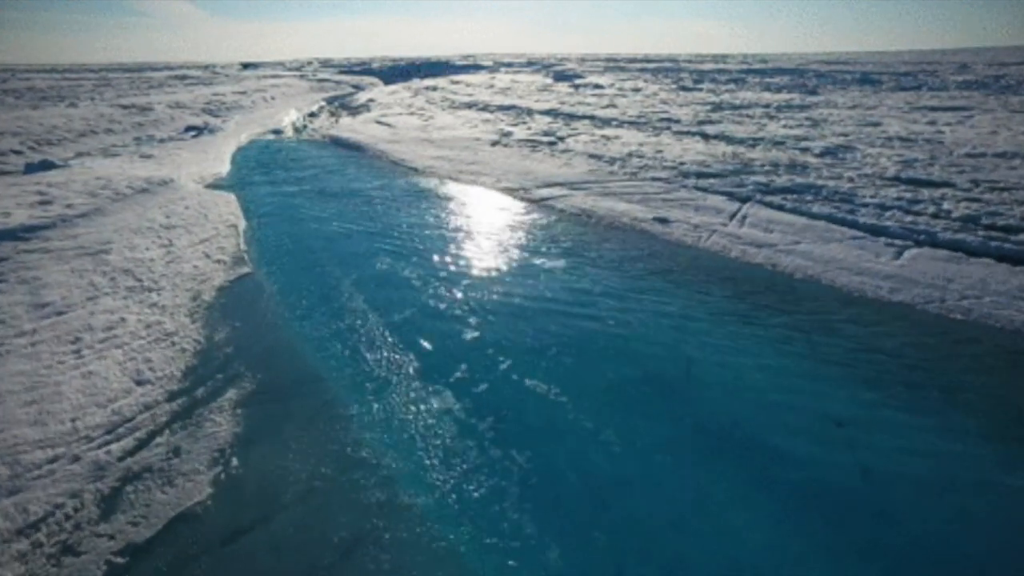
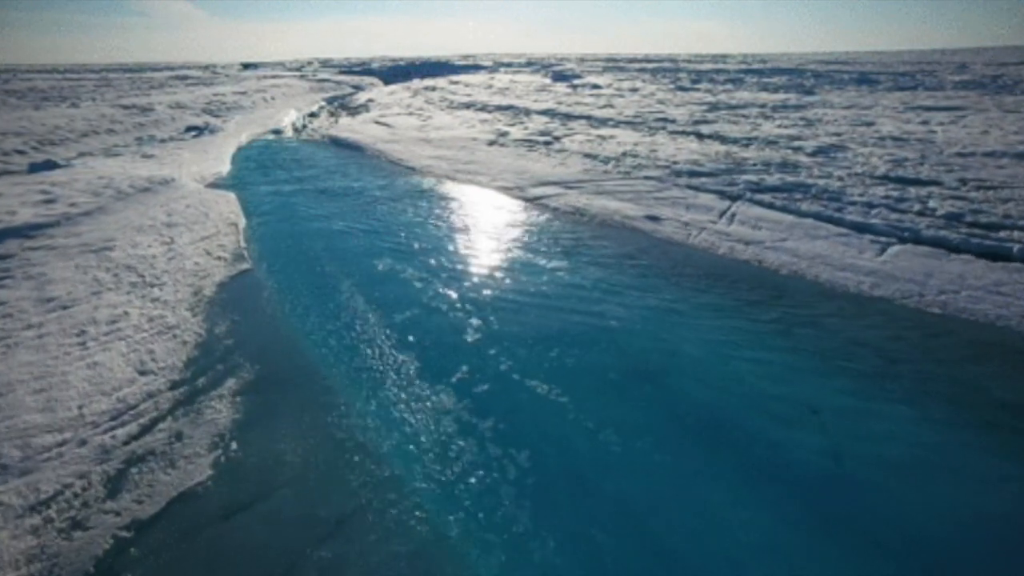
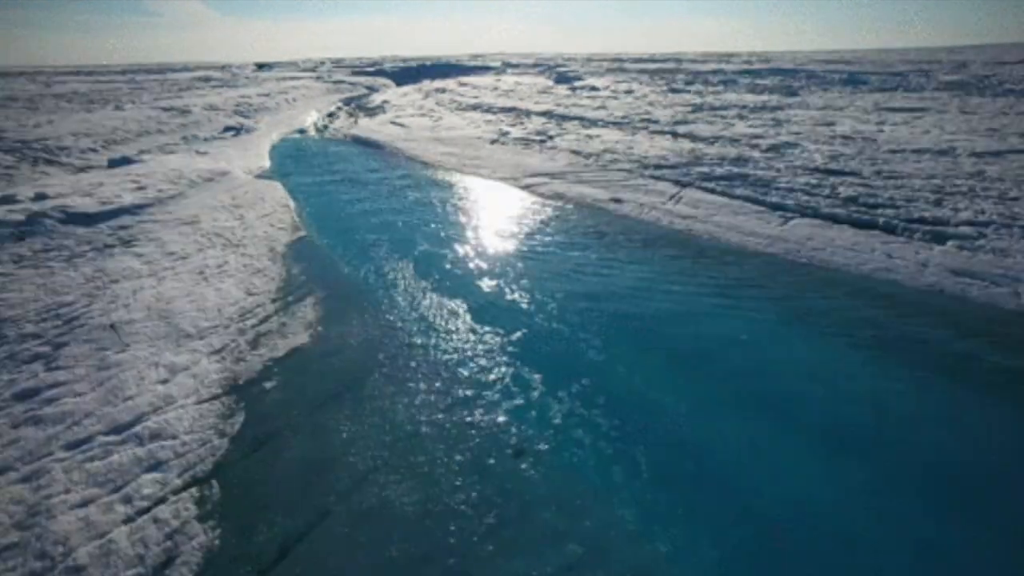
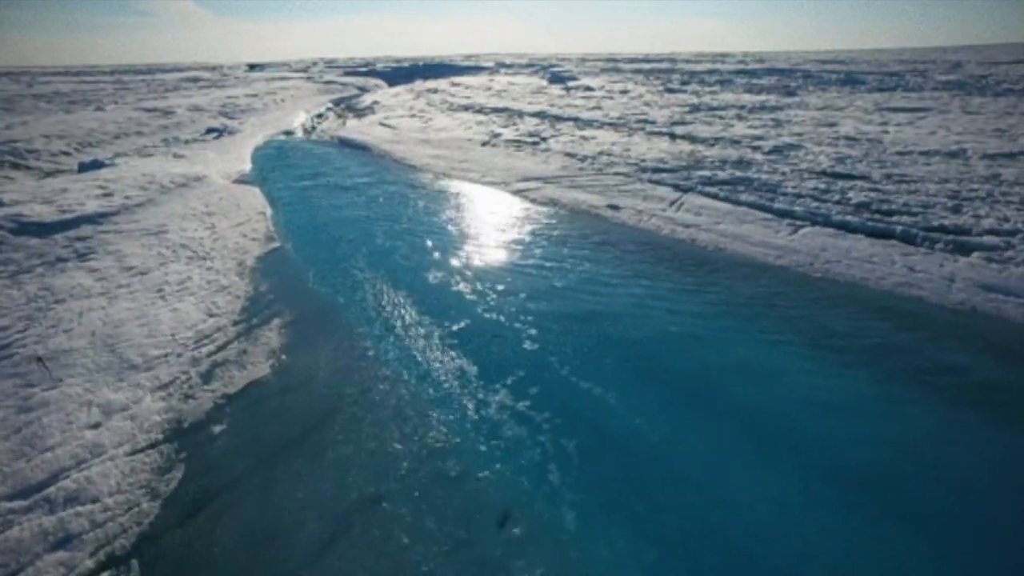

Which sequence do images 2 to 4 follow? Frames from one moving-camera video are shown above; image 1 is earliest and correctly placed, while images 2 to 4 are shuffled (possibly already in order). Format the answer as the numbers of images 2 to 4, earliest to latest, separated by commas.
3, 4, 2
